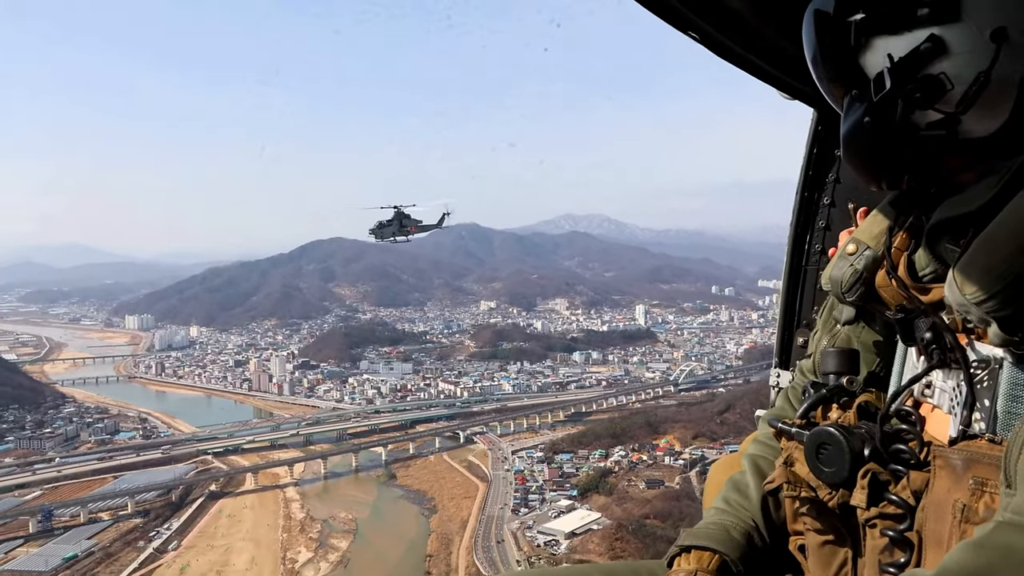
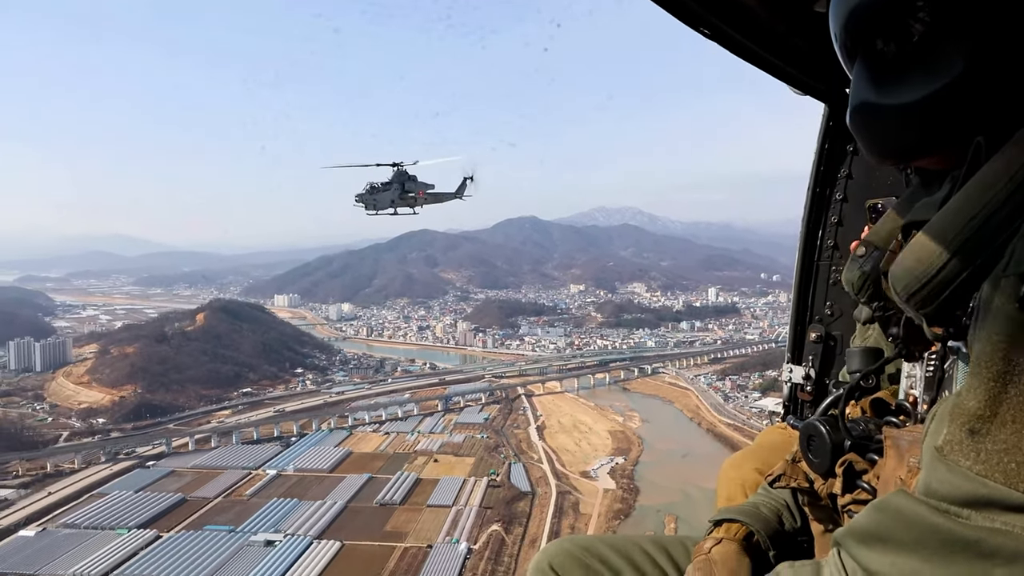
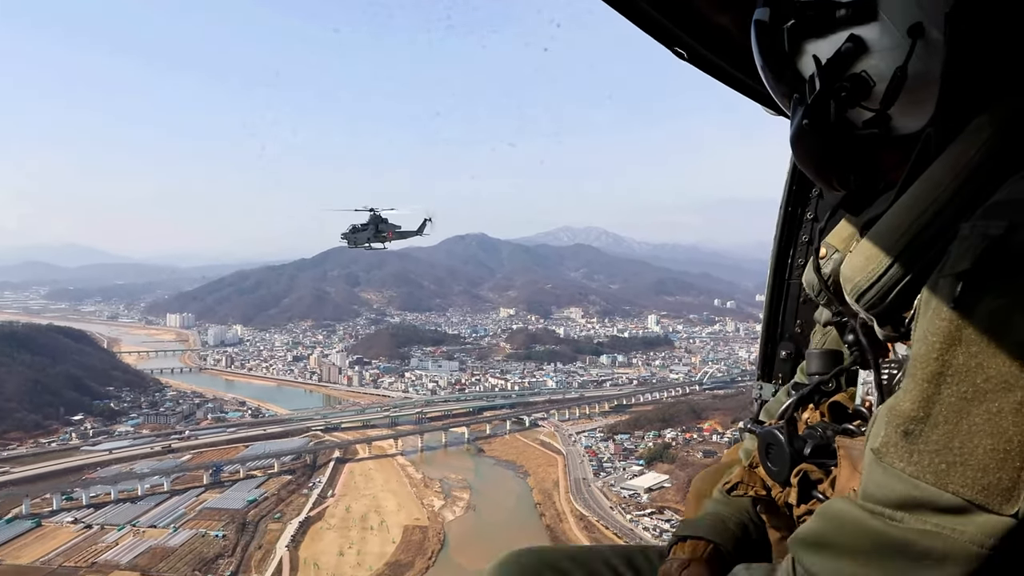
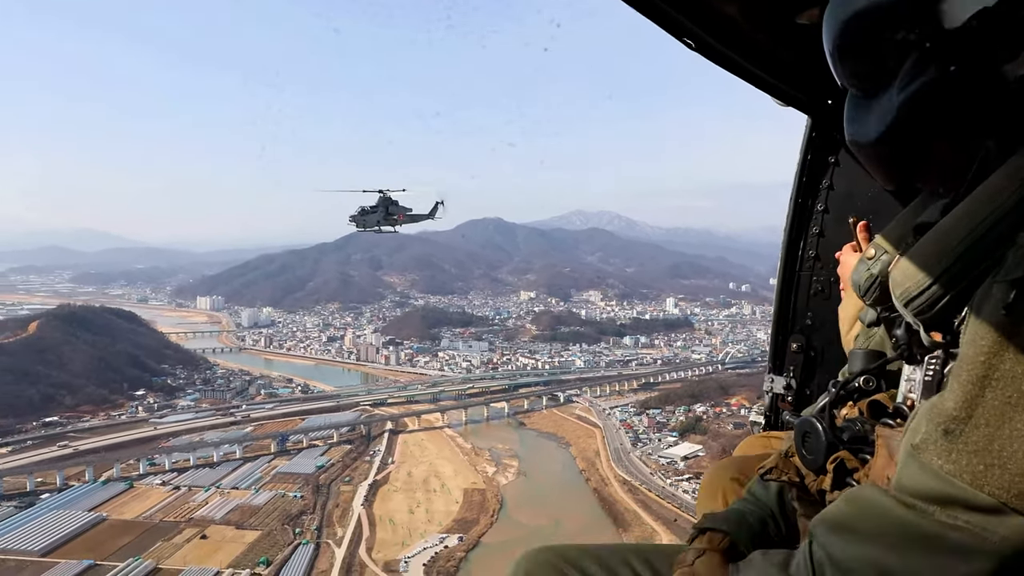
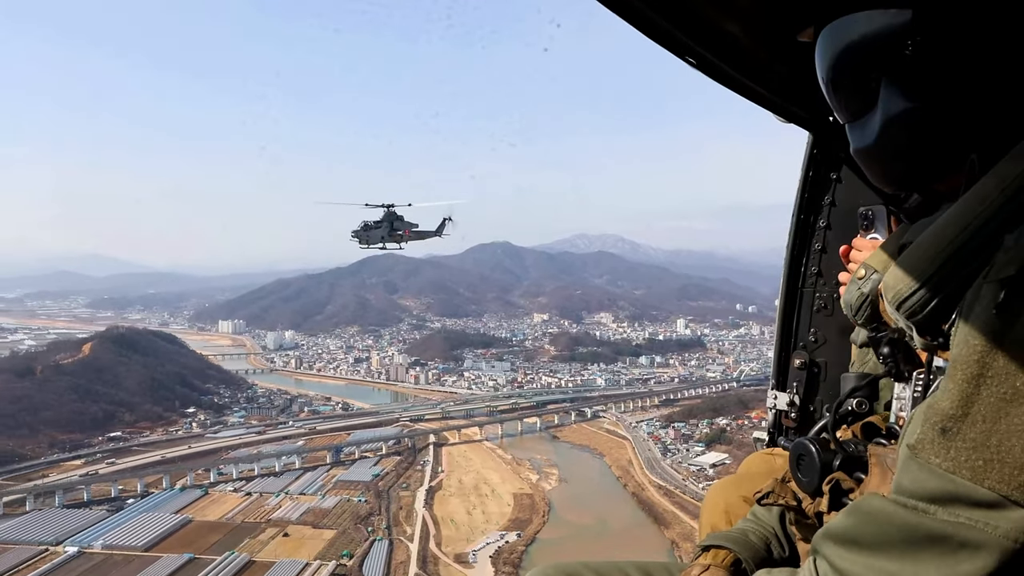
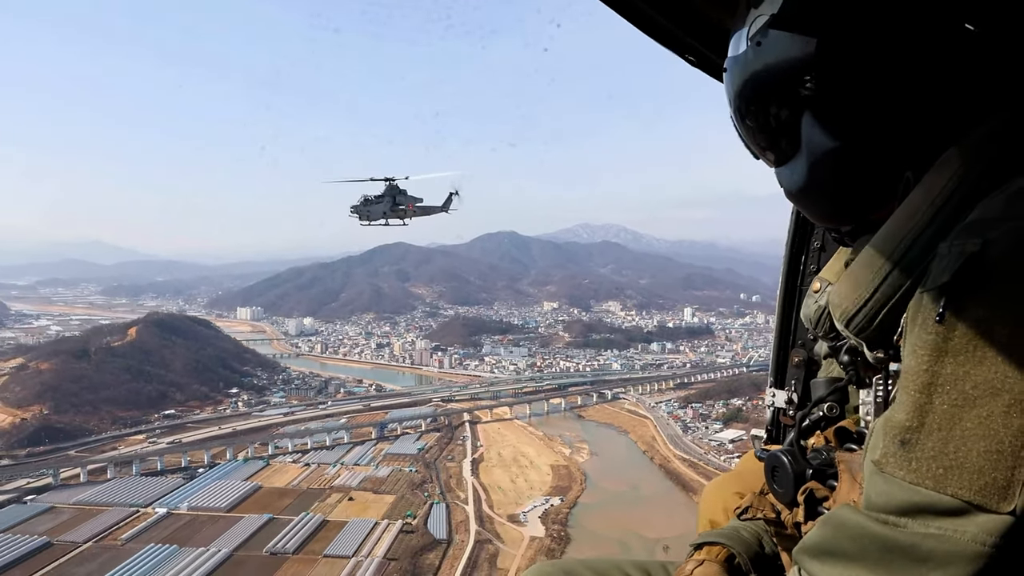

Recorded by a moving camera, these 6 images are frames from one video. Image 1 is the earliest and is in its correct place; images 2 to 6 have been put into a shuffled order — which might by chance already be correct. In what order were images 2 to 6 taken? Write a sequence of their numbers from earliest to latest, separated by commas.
3, 4, 5, 6, 2
